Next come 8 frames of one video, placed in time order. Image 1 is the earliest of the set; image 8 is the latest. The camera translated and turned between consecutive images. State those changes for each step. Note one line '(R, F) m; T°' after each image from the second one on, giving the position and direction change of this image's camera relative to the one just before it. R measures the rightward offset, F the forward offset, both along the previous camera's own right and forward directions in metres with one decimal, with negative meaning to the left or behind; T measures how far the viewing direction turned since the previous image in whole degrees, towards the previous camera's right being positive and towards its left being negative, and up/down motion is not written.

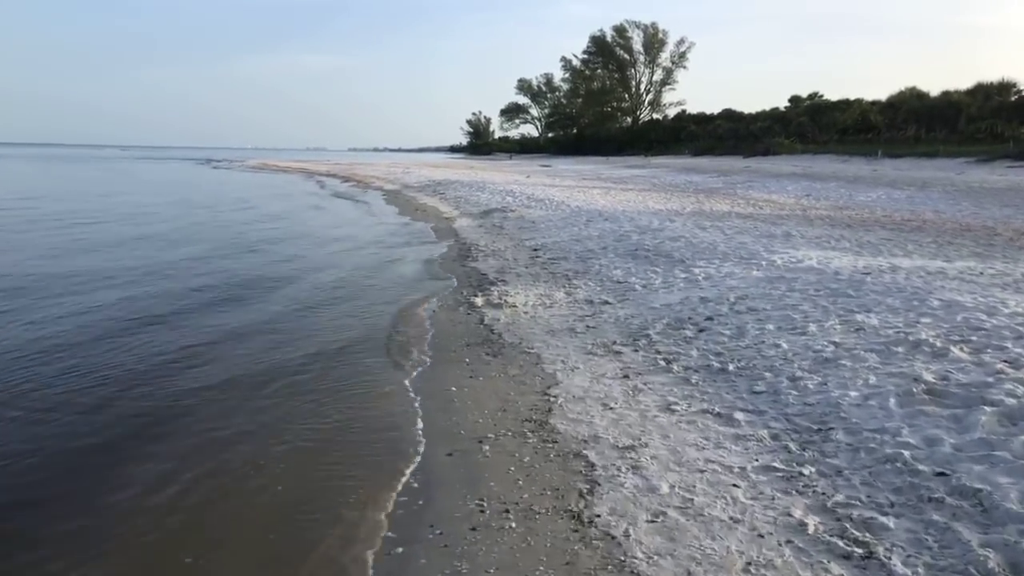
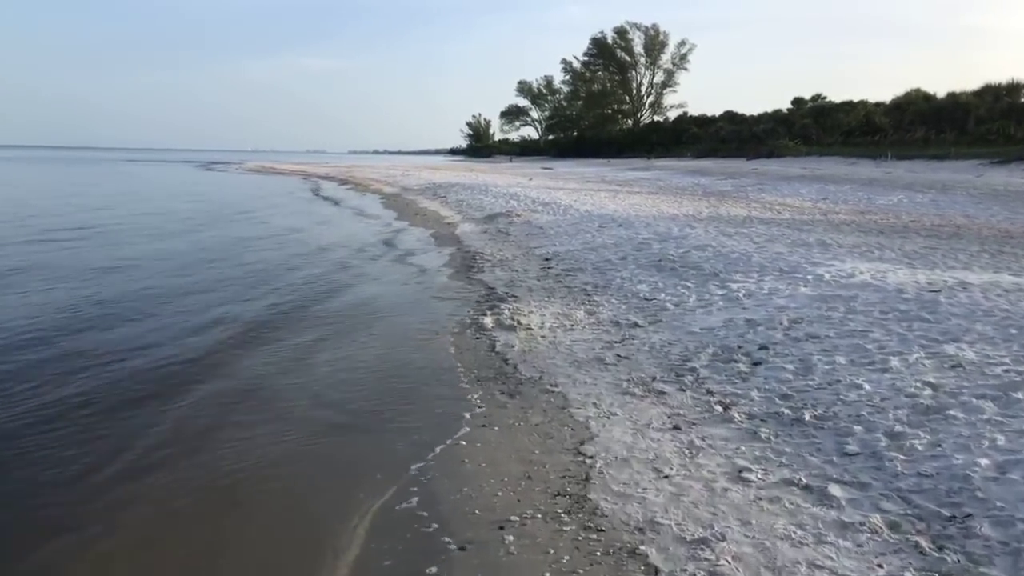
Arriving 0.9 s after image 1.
(-0.2, +1.2) m; 0°
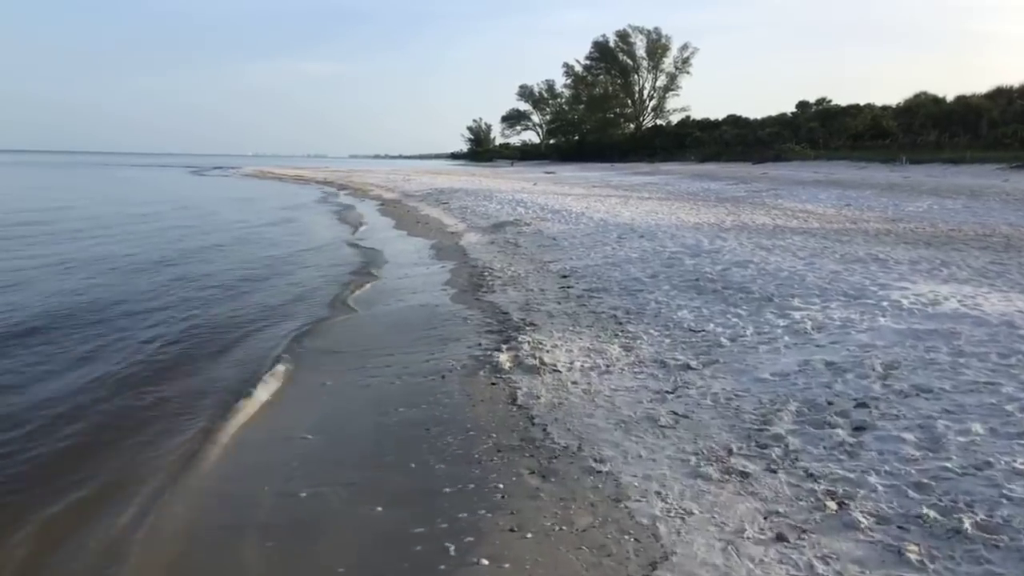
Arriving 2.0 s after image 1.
(-0.2, +1.4) m; 0°
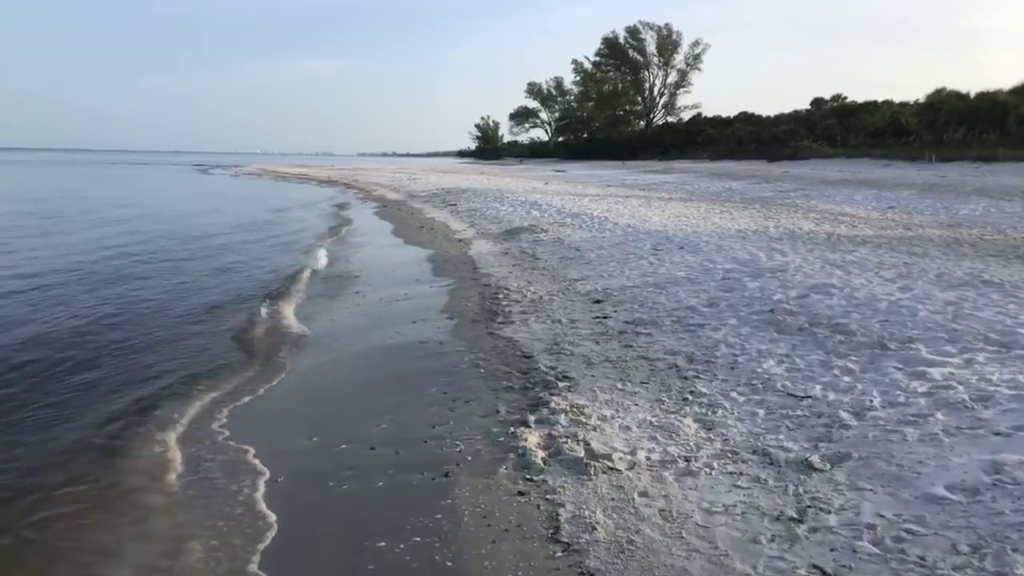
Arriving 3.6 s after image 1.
(-0.2, +2.1) m; -1°
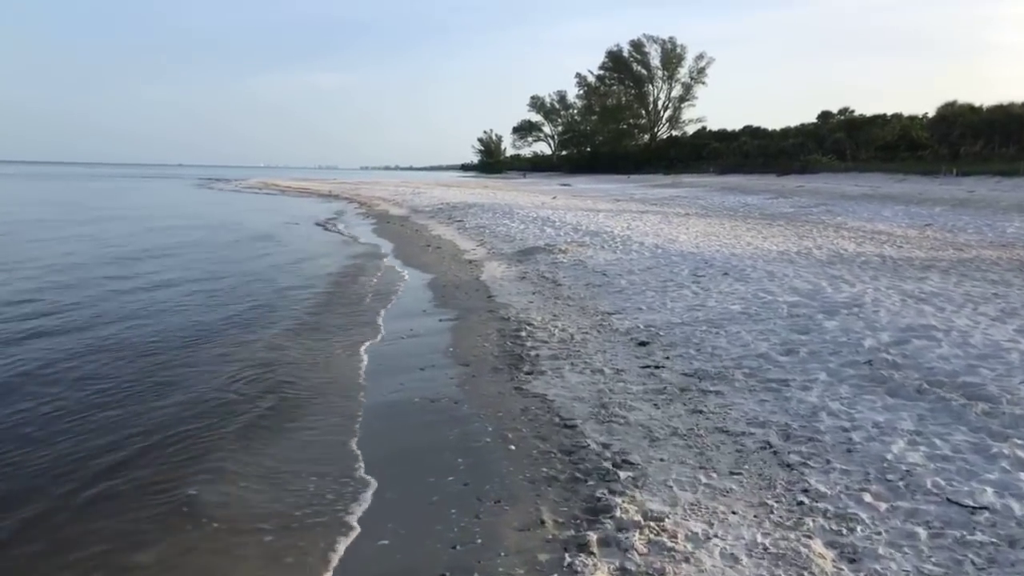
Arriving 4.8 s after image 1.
(-0.3, +1.6) m; 0°
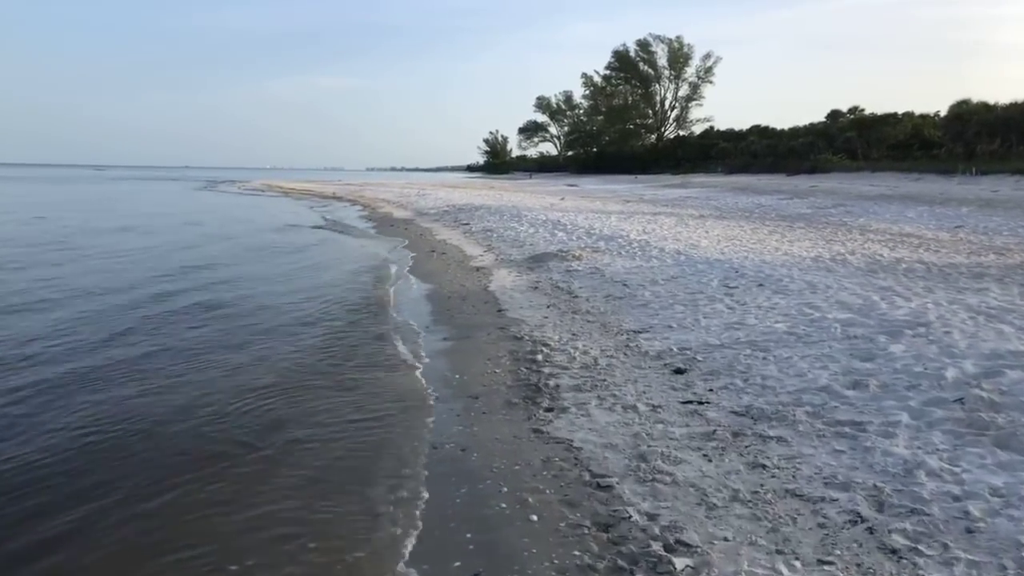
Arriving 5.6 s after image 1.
(-0.1, +1.0) m; 0°
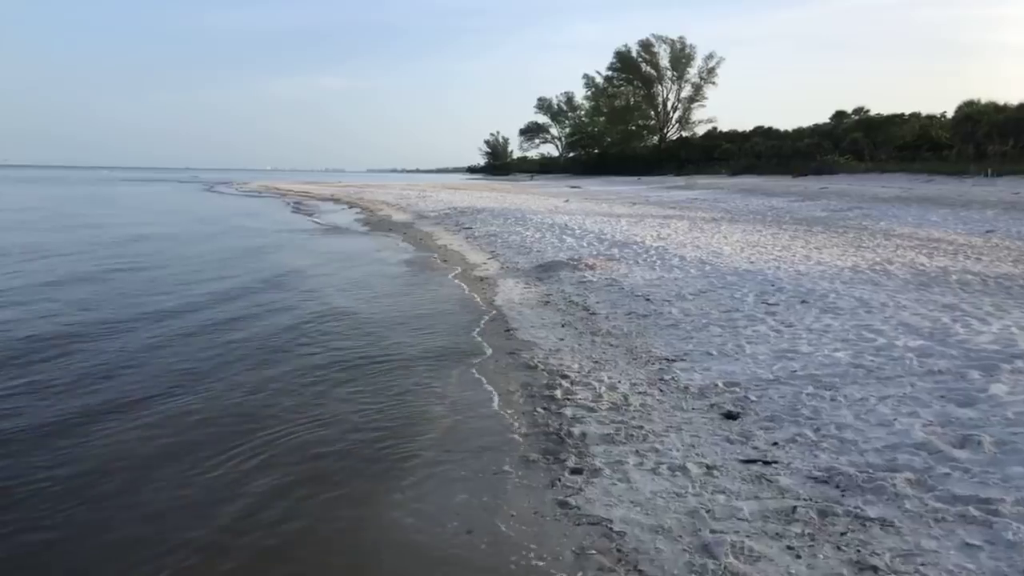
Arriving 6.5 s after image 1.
(-0.1, +1.2) m; 0°
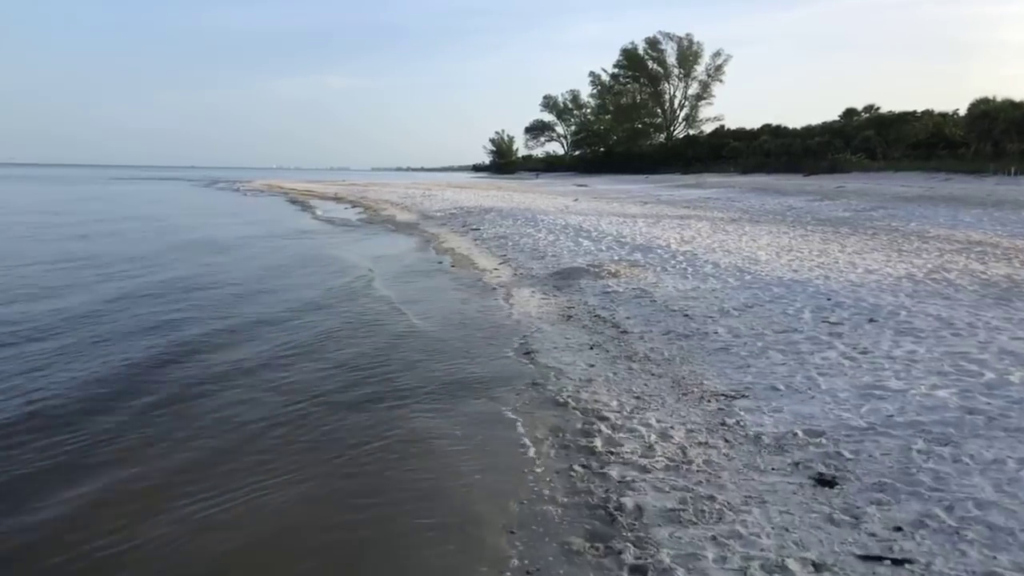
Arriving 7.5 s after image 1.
(-0.2, +1.2) m; 0°
